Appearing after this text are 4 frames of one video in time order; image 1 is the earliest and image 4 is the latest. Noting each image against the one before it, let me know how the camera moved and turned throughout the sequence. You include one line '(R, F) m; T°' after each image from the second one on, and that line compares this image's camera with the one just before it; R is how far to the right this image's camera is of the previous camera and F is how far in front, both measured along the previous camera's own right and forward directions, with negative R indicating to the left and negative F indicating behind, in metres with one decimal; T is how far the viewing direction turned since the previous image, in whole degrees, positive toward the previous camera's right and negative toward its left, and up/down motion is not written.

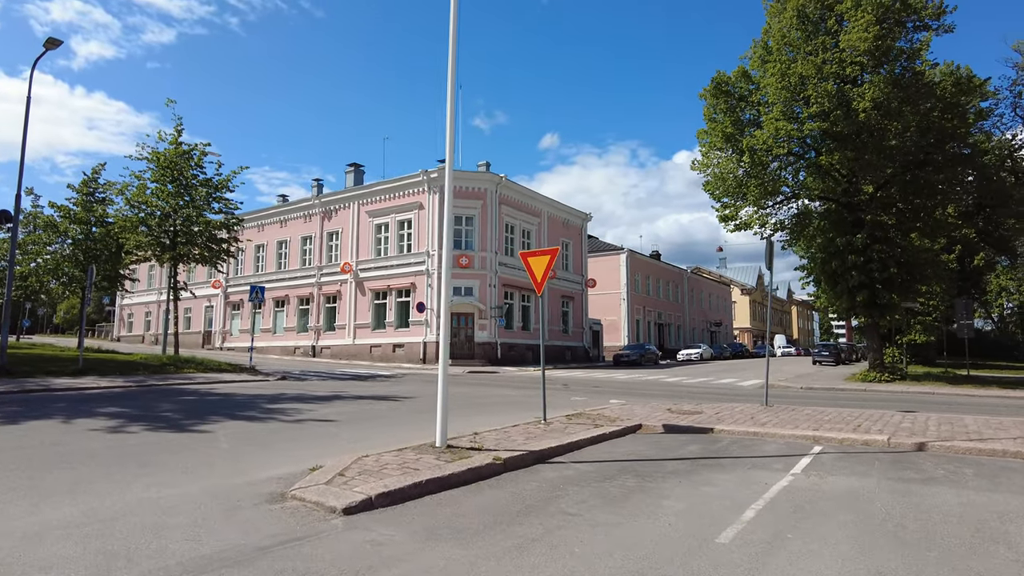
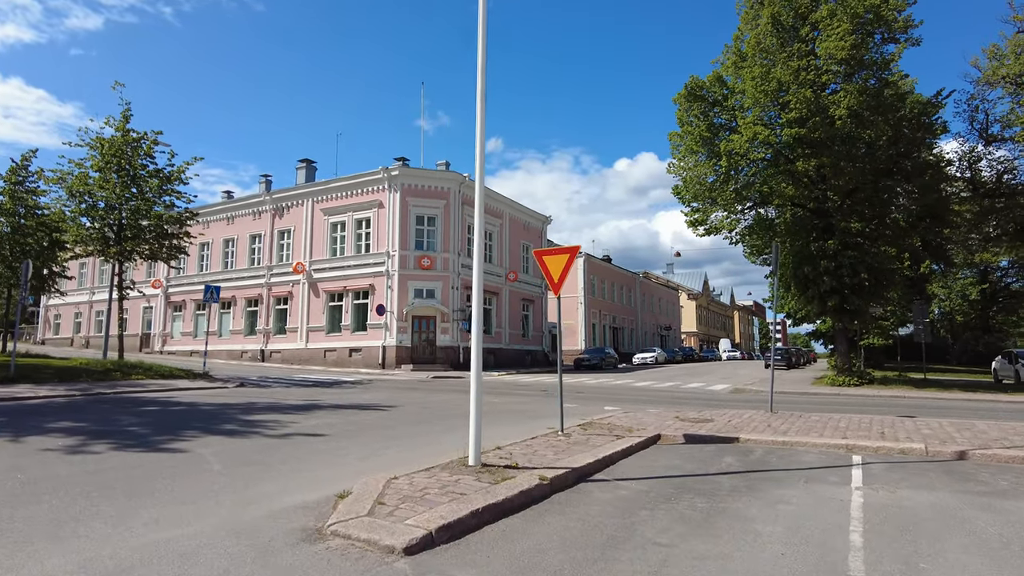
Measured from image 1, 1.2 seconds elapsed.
(-1.1, +0.8) m; +5°
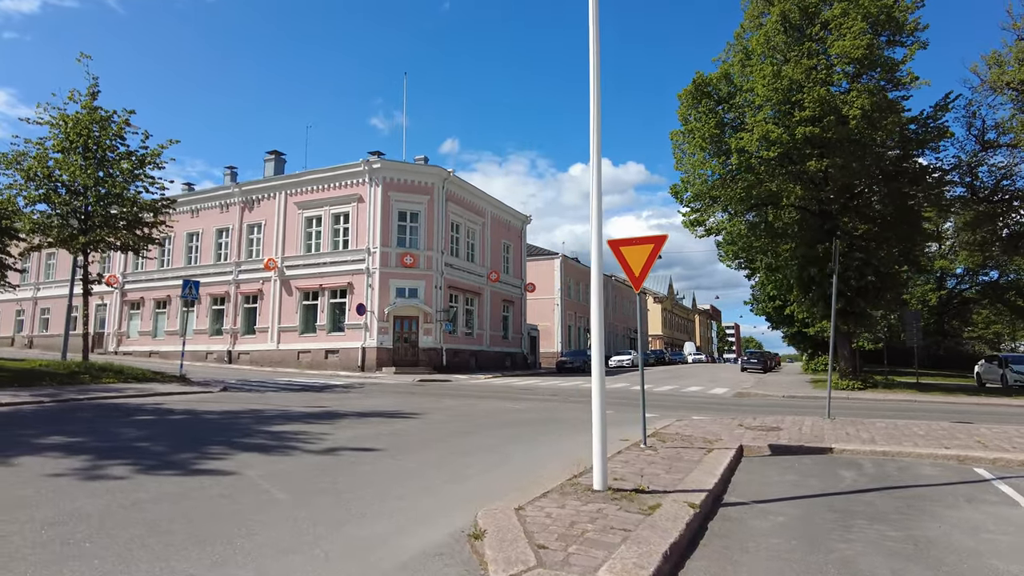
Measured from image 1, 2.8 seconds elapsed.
(-1.7, +1.2) m; +4°
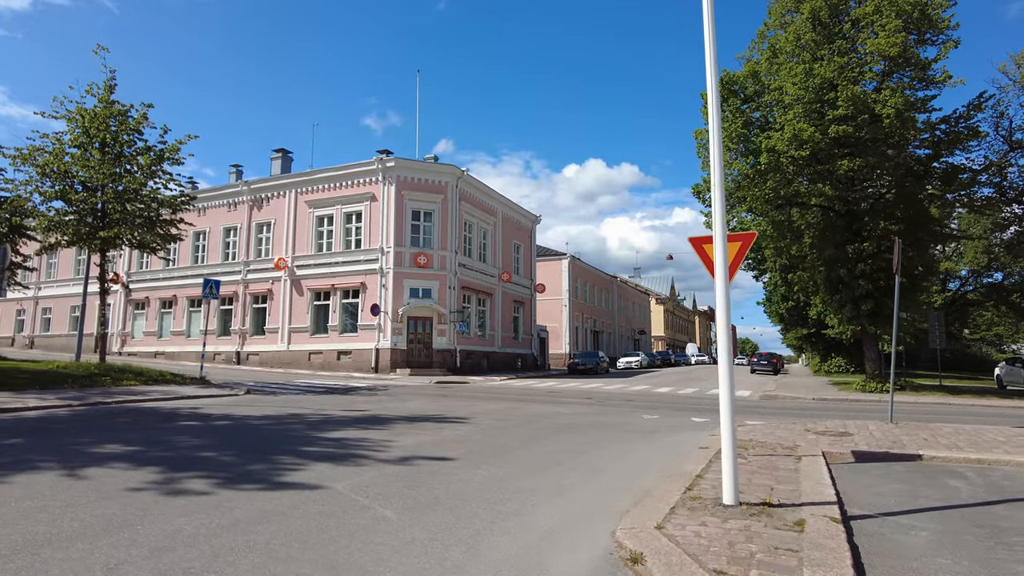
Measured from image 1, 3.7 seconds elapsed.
(-1.1, +0.5) m; +1°
